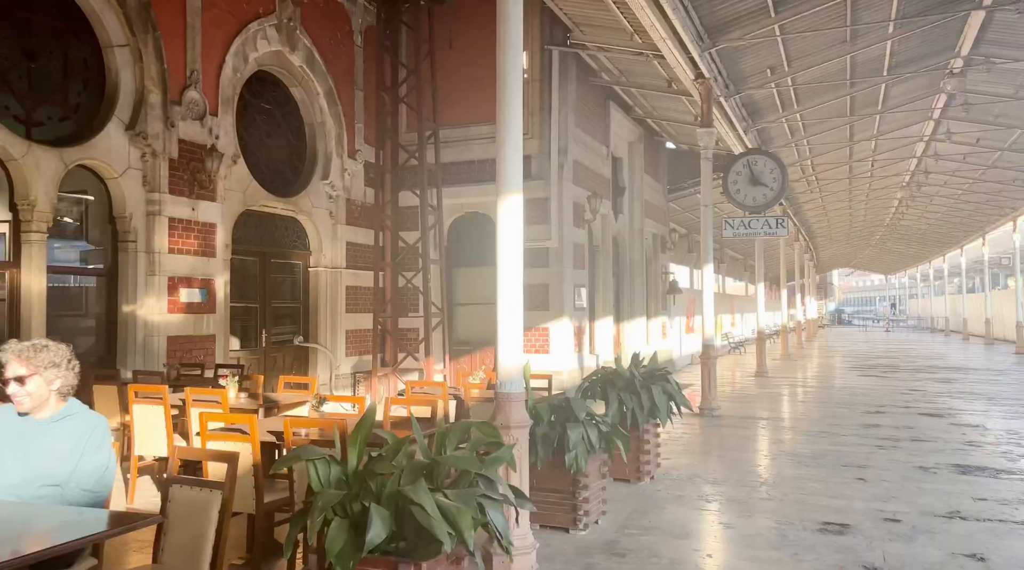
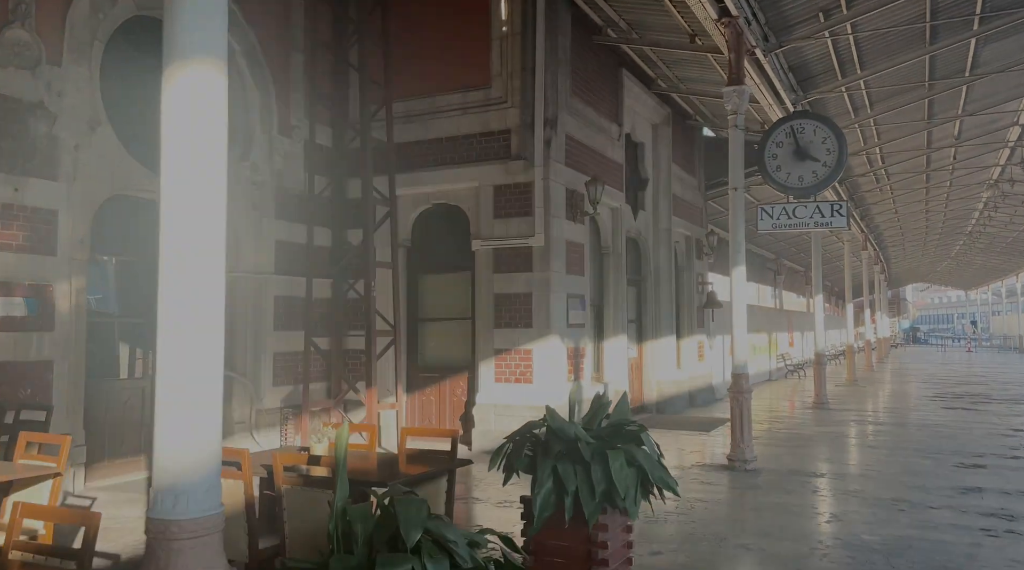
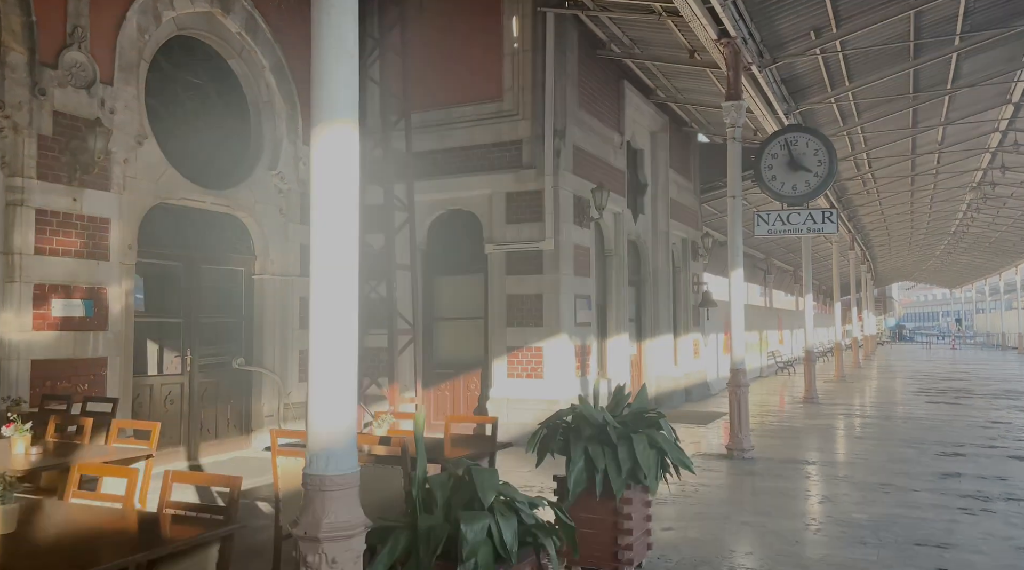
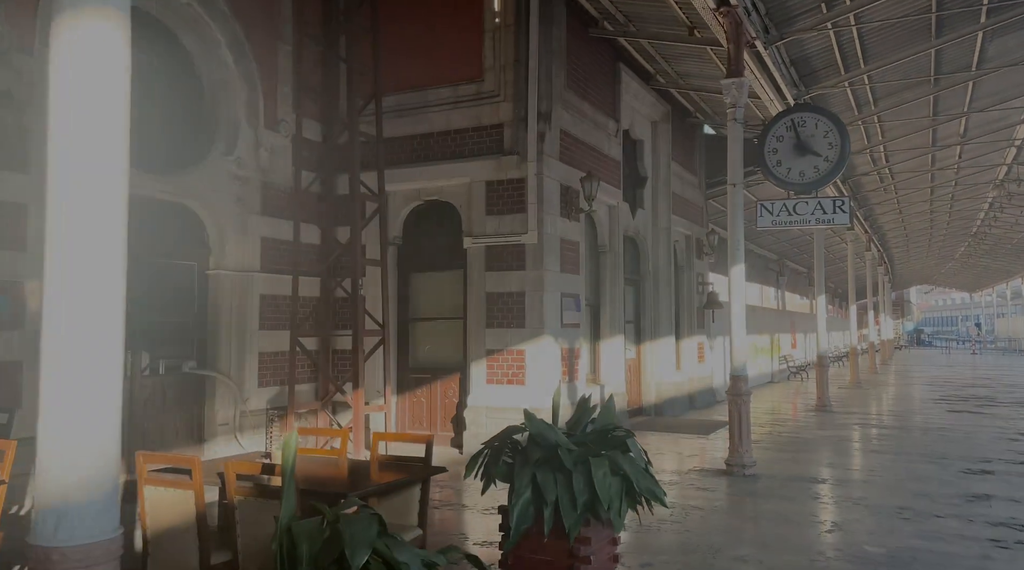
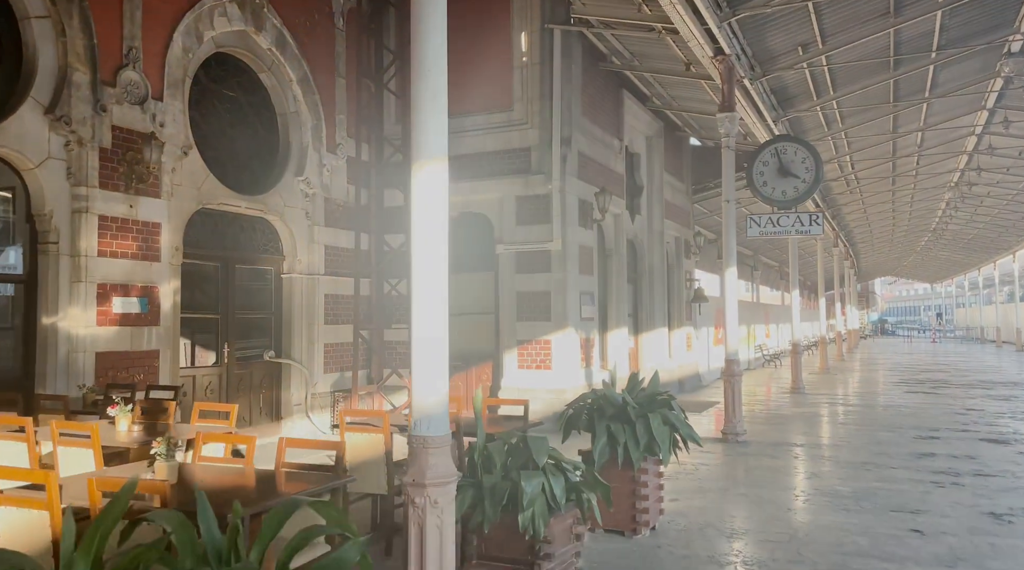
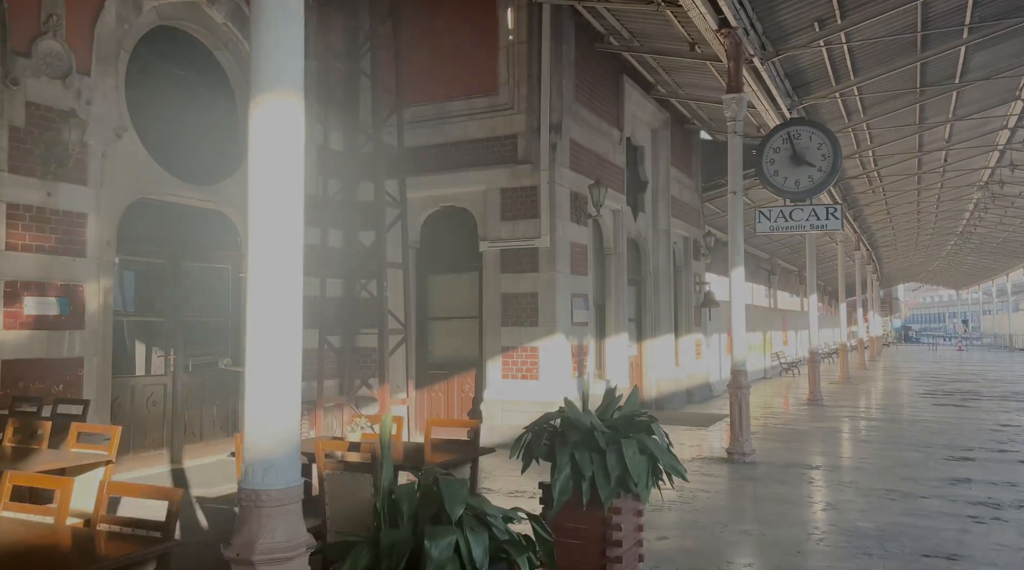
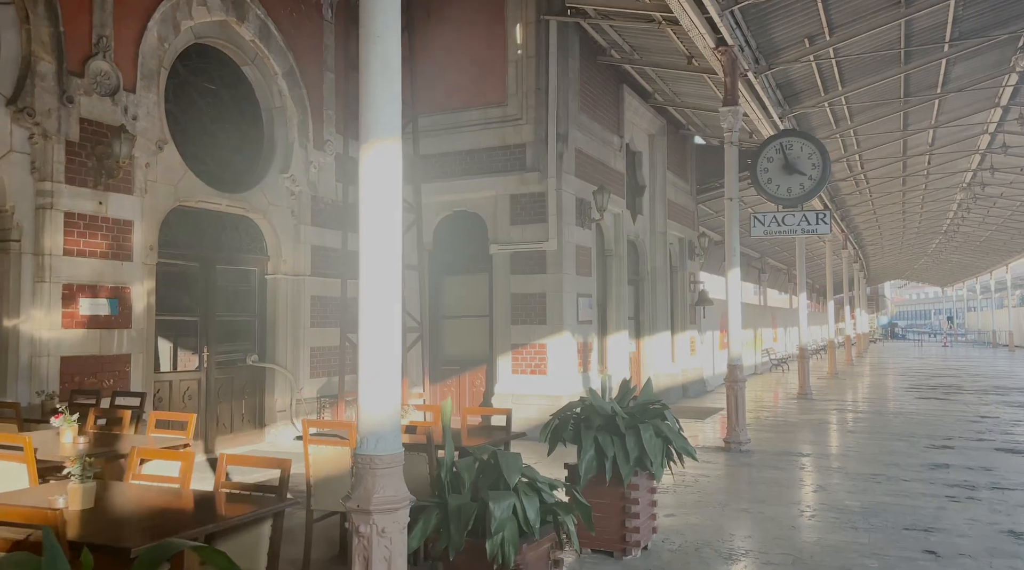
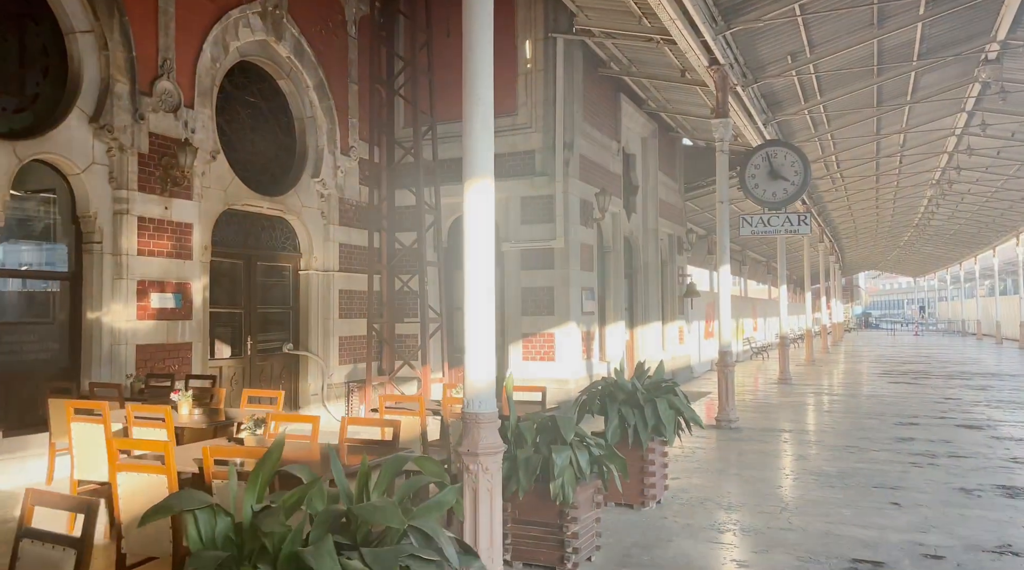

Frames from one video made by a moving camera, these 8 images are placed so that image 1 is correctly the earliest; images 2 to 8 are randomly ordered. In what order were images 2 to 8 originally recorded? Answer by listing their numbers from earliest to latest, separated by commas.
8, 5, 7, 3, 6, 2, 4
